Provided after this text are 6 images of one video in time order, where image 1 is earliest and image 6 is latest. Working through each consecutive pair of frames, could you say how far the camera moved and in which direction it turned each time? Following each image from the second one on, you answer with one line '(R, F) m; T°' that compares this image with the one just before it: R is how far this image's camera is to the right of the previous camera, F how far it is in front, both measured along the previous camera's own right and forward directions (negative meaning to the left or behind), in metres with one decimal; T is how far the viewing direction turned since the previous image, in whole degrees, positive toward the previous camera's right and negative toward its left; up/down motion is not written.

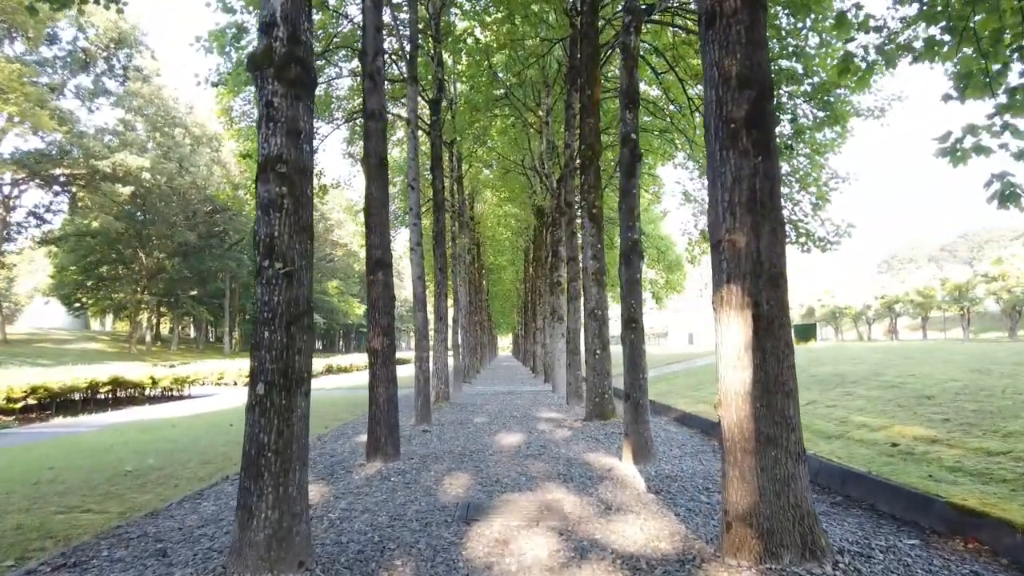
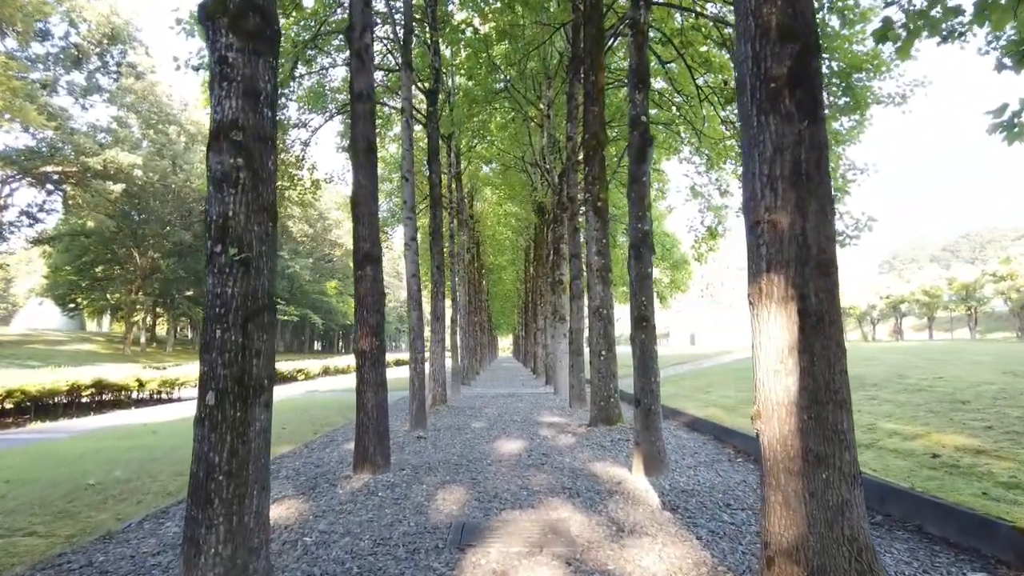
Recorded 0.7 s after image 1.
(0.0, +0.6) m; 0°
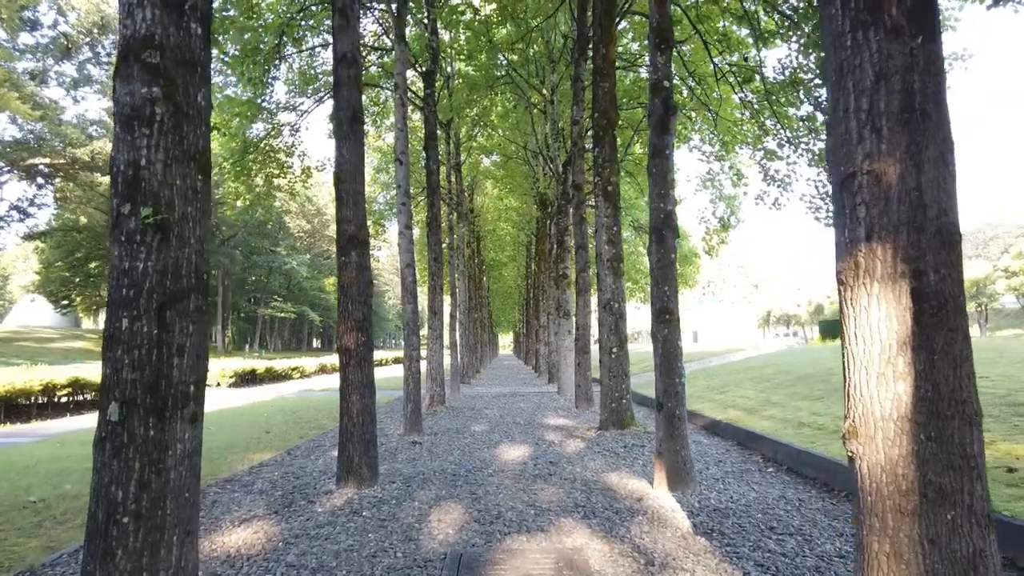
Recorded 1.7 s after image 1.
(0.0, +0.9) m; 0°
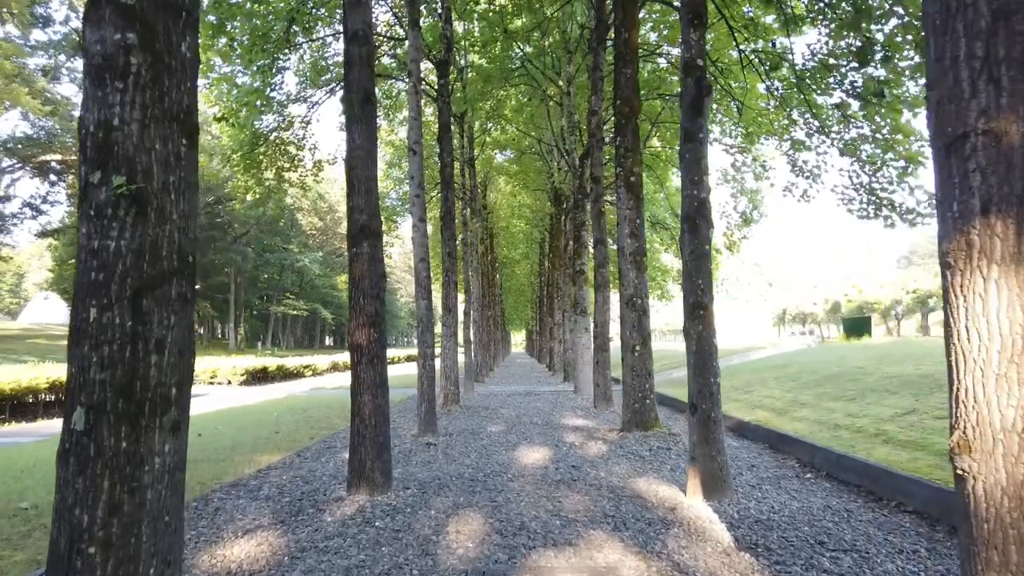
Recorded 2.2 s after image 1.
(-0.1, +0.4) m; -1°
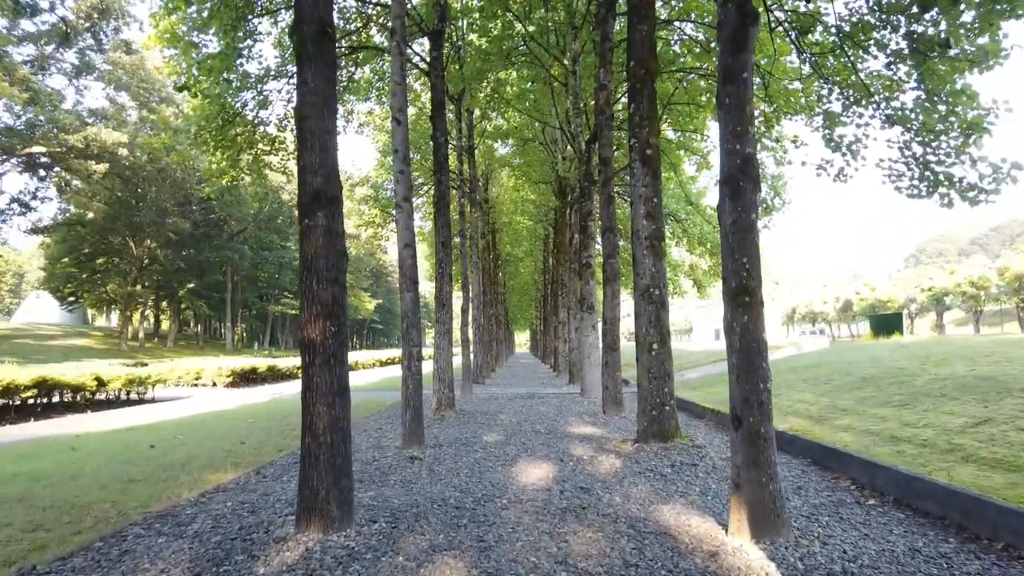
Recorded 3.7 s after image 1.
(+0.1, +1.3) m; 0°
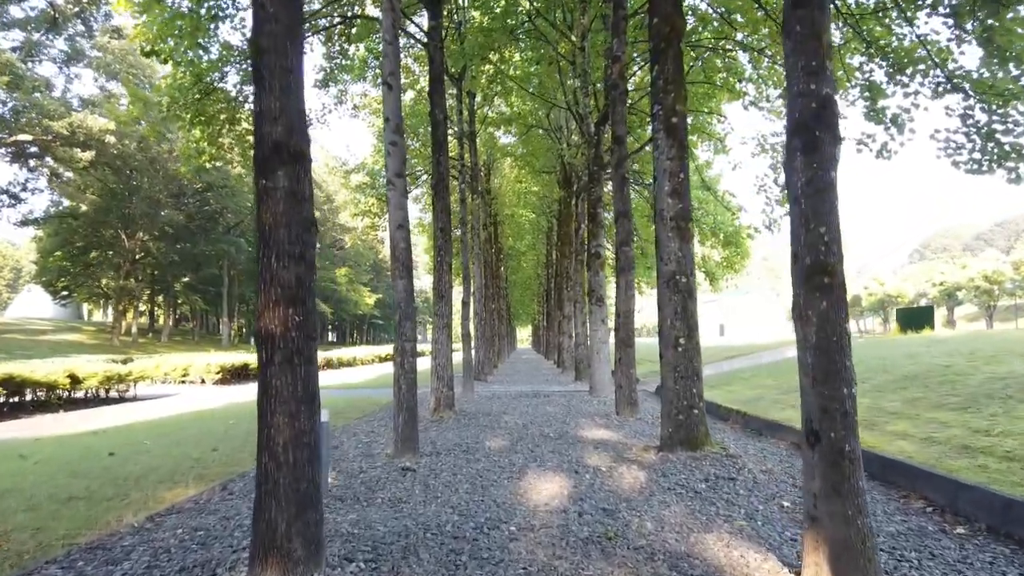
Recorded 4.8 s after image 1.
(-0.1, +1.0) m; 0°
